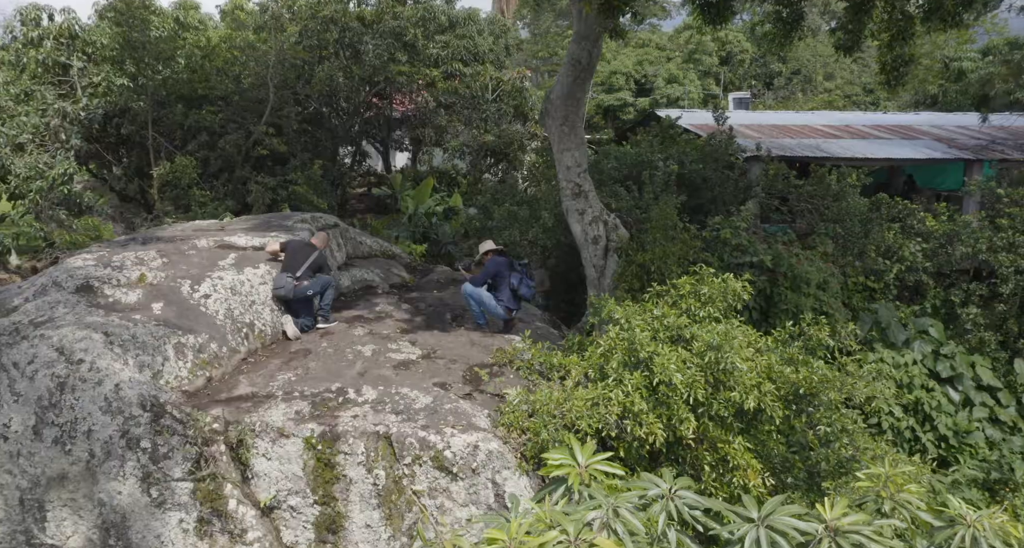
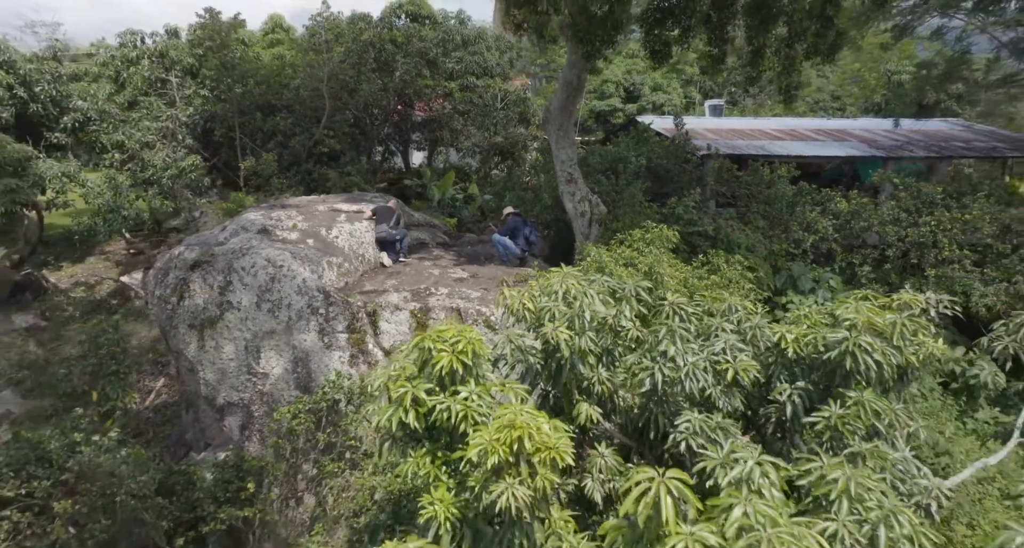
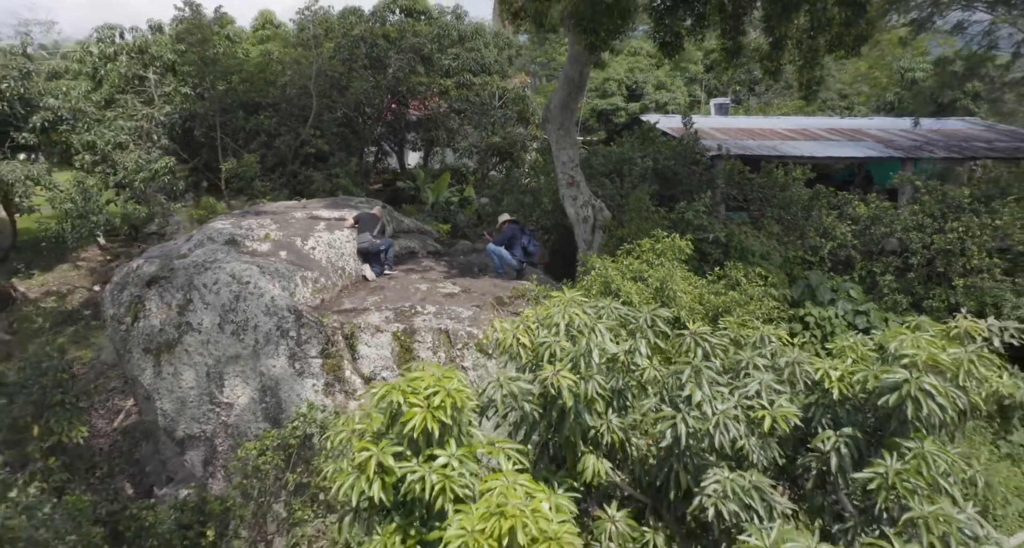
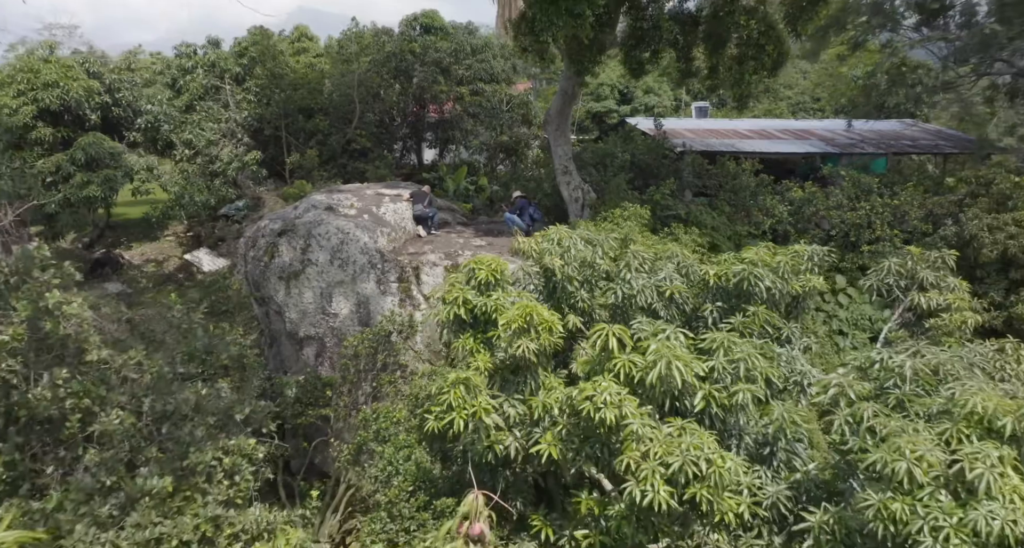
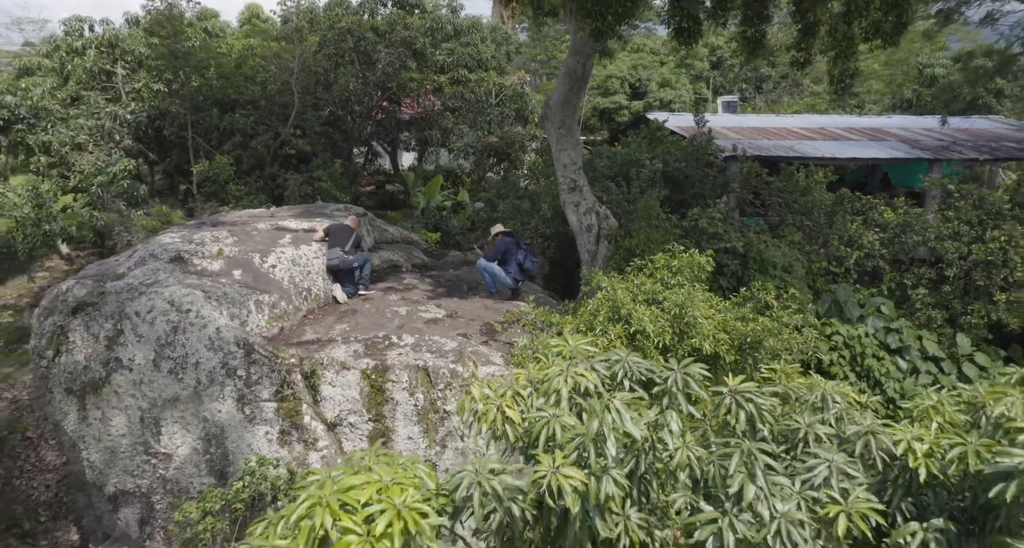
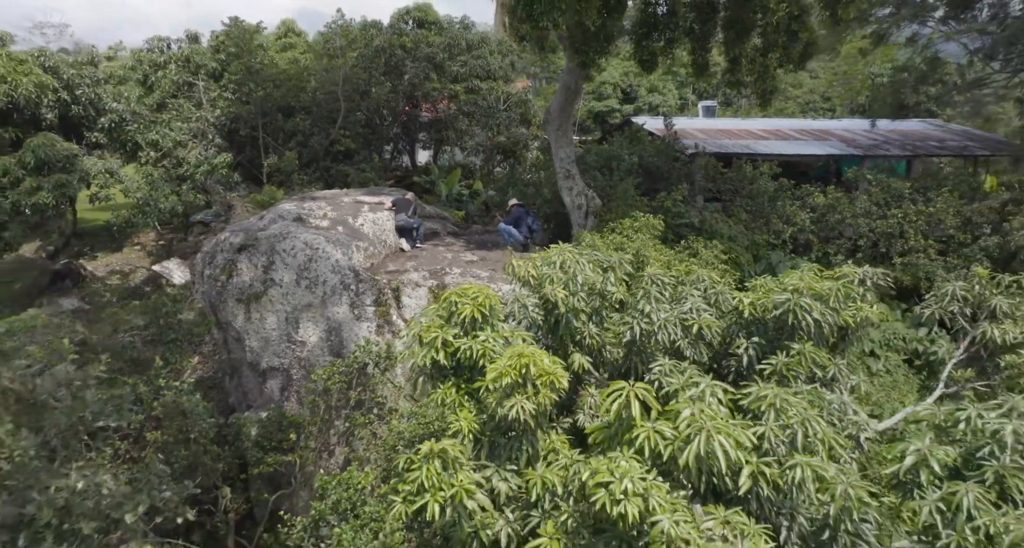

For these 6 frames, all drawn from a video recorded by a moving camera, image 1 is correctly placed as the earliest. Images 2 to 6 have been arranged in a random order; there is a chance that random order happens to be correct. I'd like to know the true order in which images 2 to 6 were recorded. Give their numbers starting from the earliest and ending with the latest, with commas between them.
5, 3, 2, 6, 4
